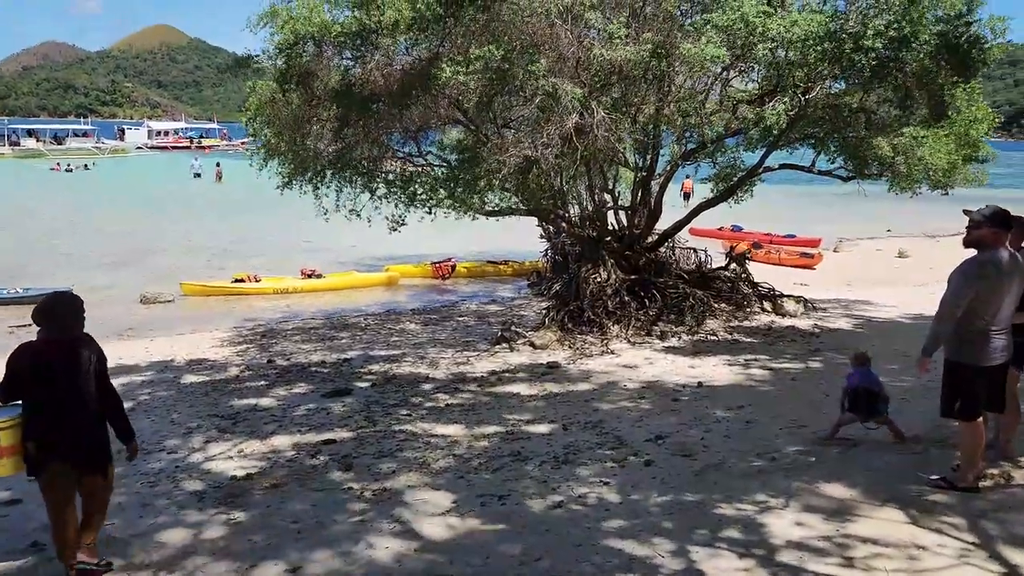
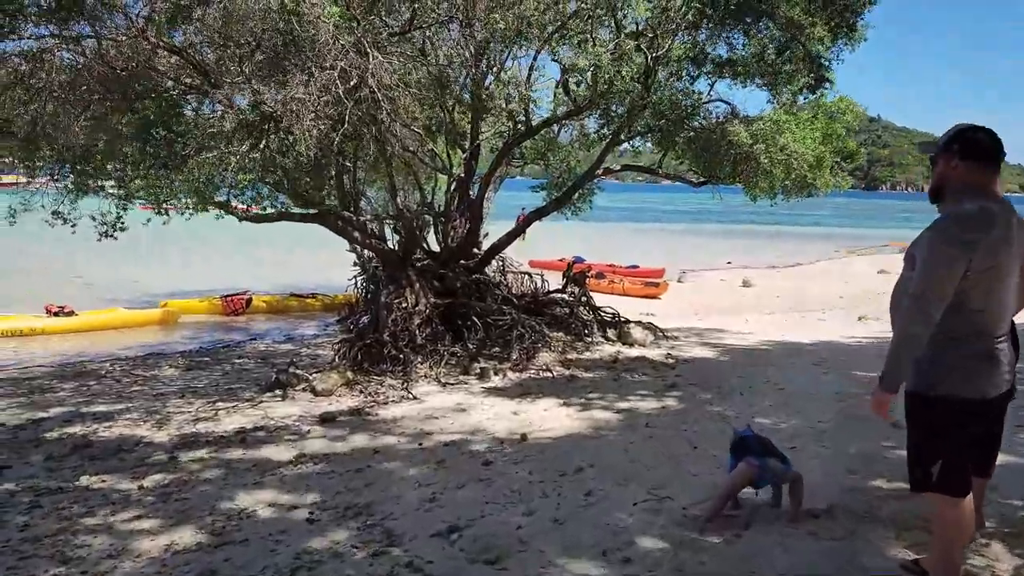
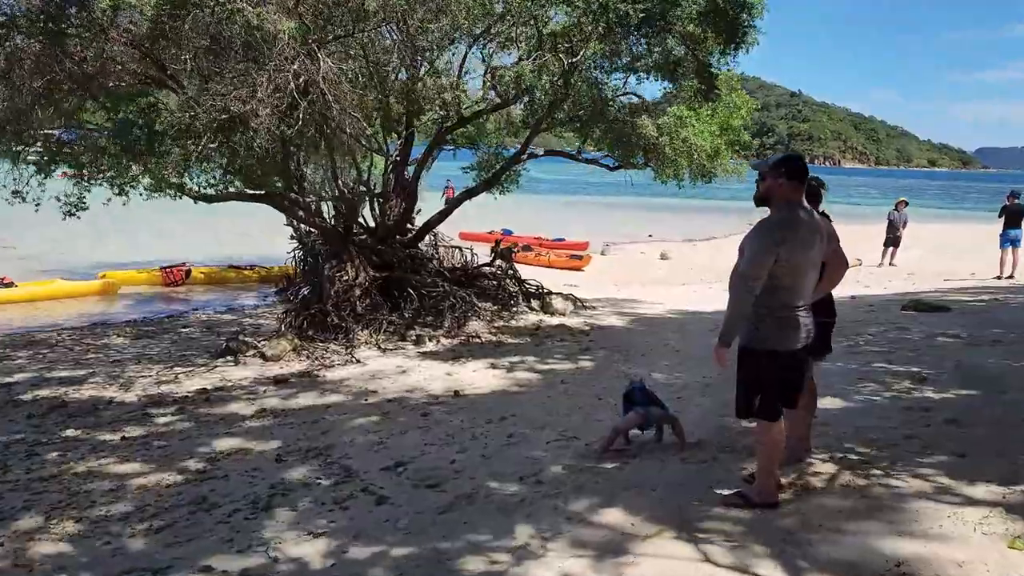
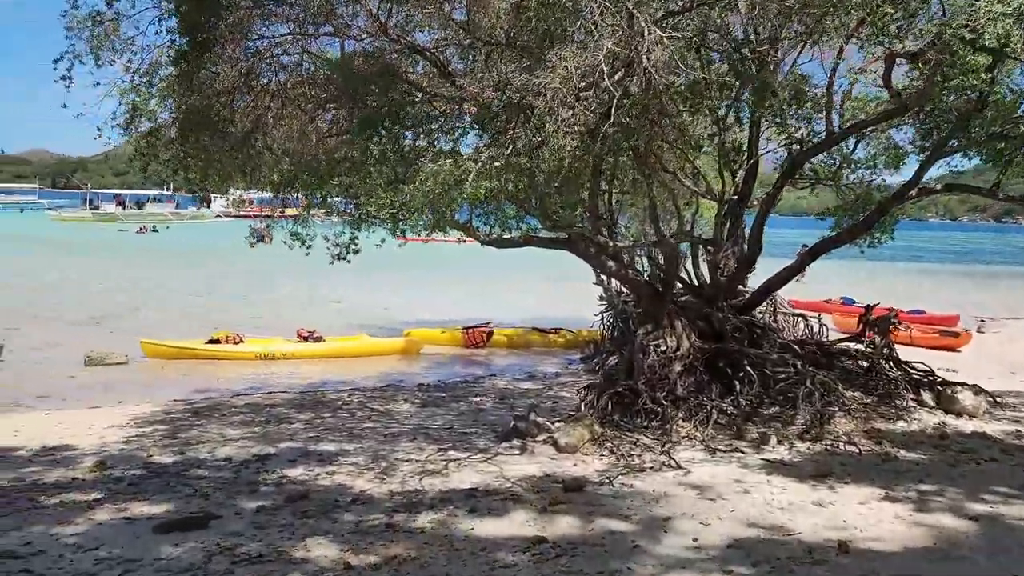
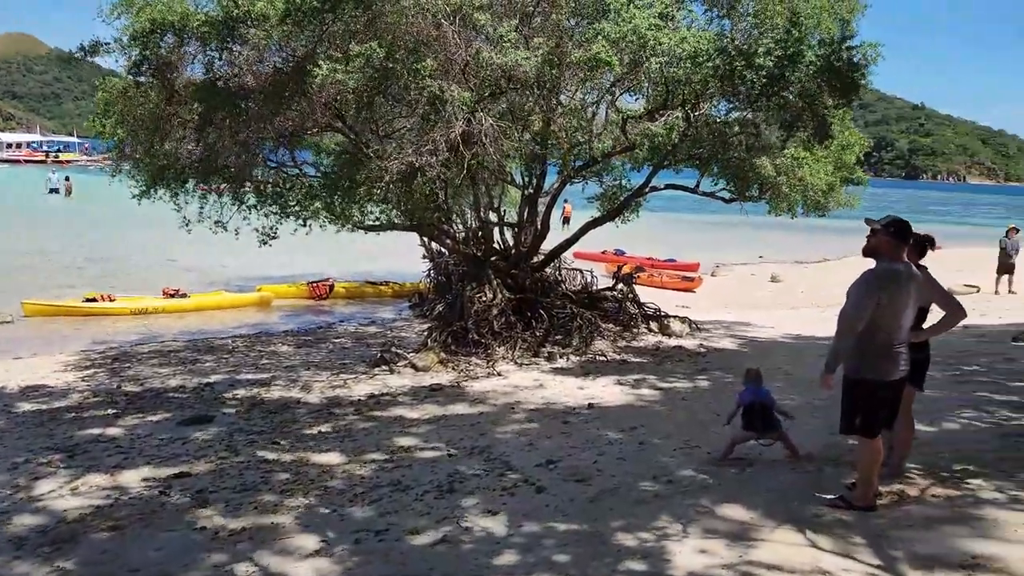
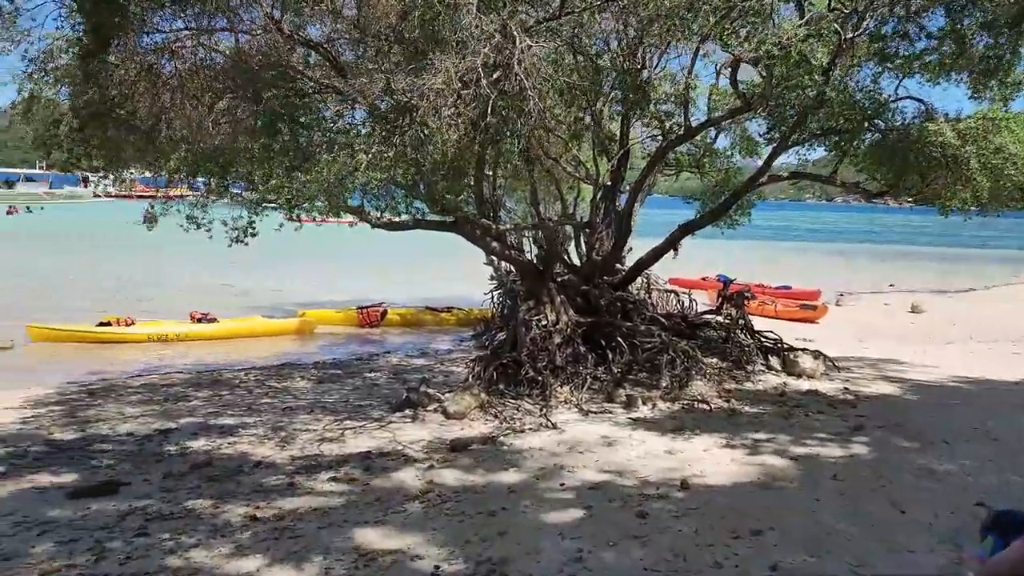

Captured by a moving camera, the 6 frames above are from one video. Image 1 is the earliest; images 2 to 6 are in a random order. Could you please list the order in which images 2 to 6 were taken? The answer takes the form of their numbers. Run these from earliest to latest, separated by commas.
5, 3, 2, 6, 4
